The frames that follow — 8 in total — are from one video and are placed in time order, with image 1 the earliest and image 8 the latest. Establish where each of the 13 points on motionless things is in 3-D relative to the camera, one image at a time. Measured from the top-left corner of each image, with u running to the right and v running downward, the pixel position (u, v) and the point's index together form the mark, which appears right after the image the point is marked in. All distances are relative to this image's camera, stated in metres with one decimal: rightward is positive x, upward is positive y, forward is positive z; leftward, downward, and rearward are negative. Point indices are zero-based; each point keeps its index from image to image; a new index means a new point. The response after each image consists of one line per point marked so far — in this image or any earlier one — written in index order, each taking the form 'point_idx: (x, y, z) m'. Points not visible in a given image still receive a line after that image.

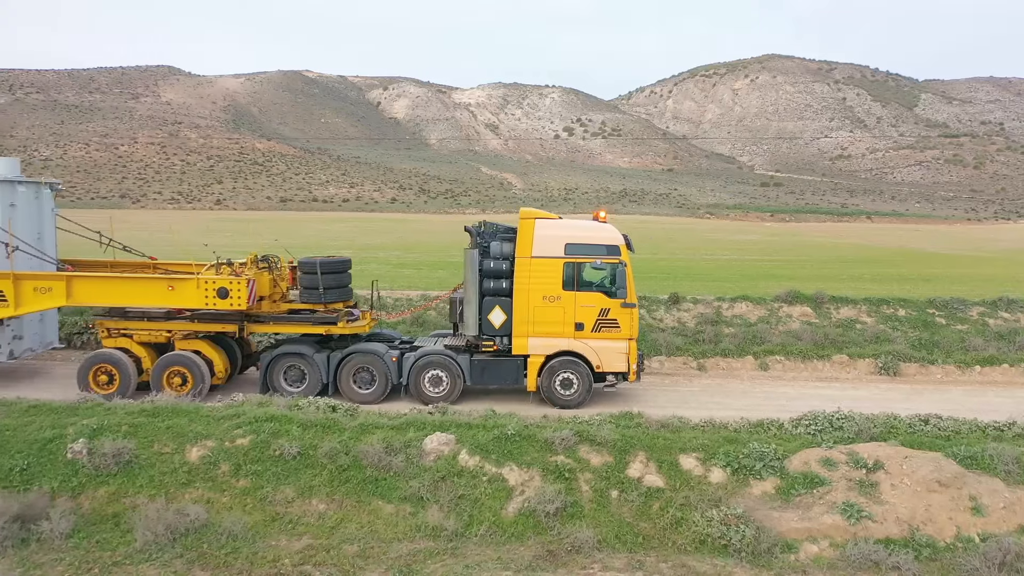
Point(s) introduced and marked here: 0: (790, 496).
0: (+2.9, -2.1, +8.3) m
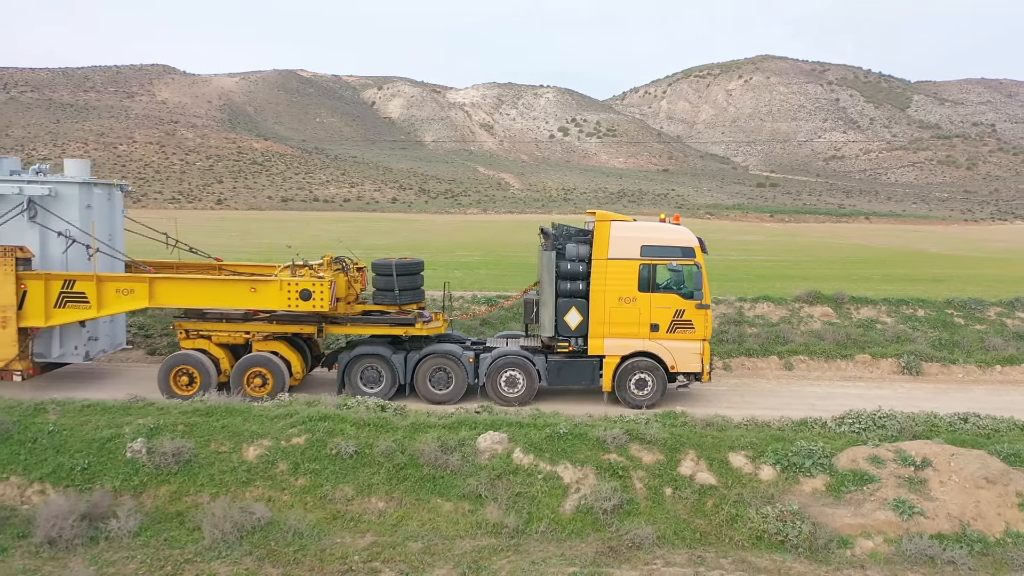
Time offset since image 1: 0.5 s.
0: (+3.4, -2.1, +8.5) m
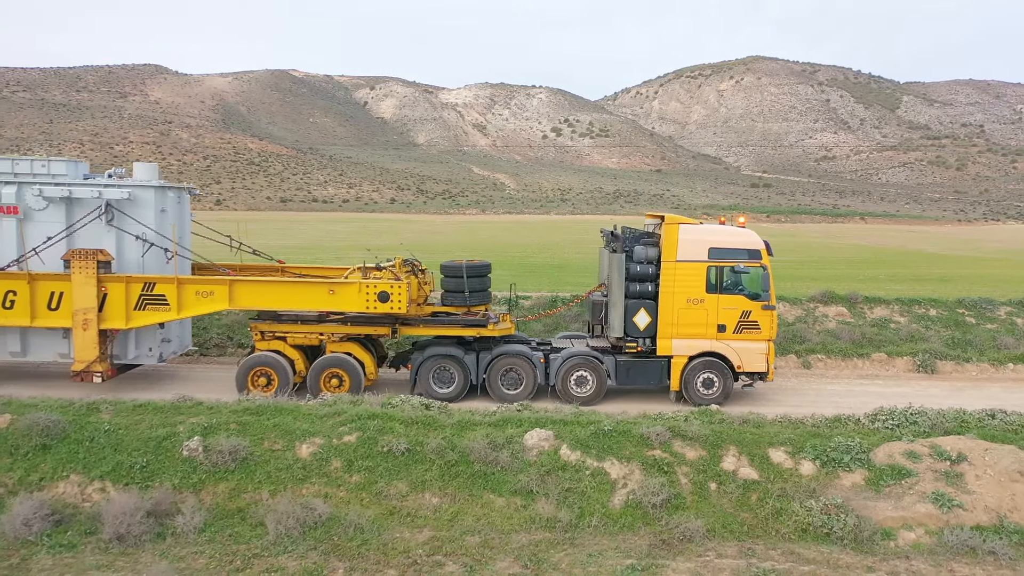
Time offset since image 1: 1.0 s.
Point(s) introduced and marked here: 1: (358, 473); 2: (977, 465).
0: (+4.0, -2.1, +8.7) m
1: (-1.7, -2.0, +8.9) m
2: (+5.1, -1.9, +8.9) m
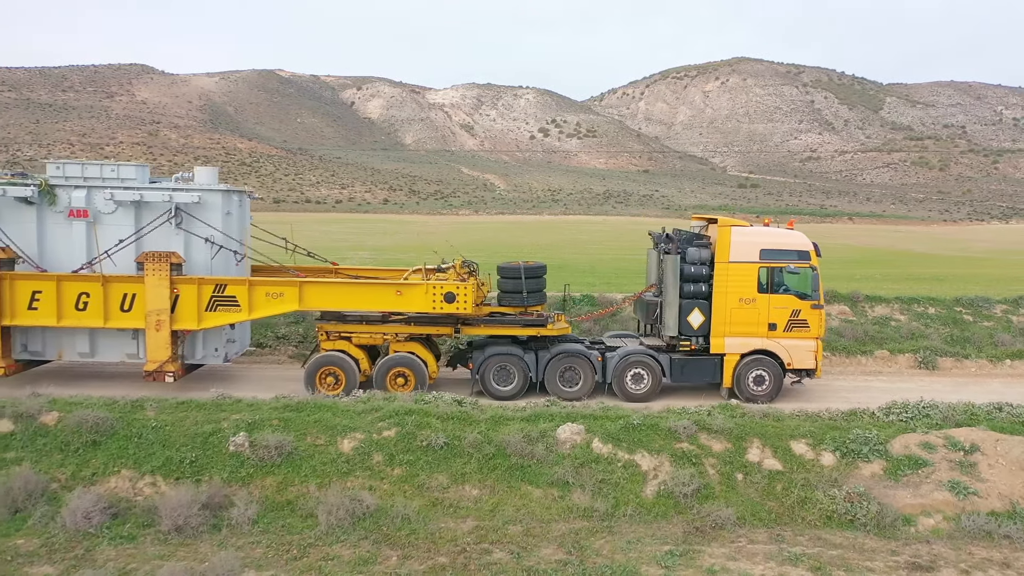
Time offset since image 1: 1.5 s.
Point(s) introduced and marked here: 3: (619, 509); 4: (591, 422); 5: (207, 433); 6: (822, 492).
0: (+4.4, -2.1, +9.2) m
1: (-1.3, -2.0, +9.2) m
2: (+5.5, -1.9, +9.3) m
3: (+1.2, -2.4, +8.8) m
4: (+1.0, -1.6, +10.0) m
5: (-3.5, -1.7, +9.4) m
6: (+3.4, -2.3, +8.9) m
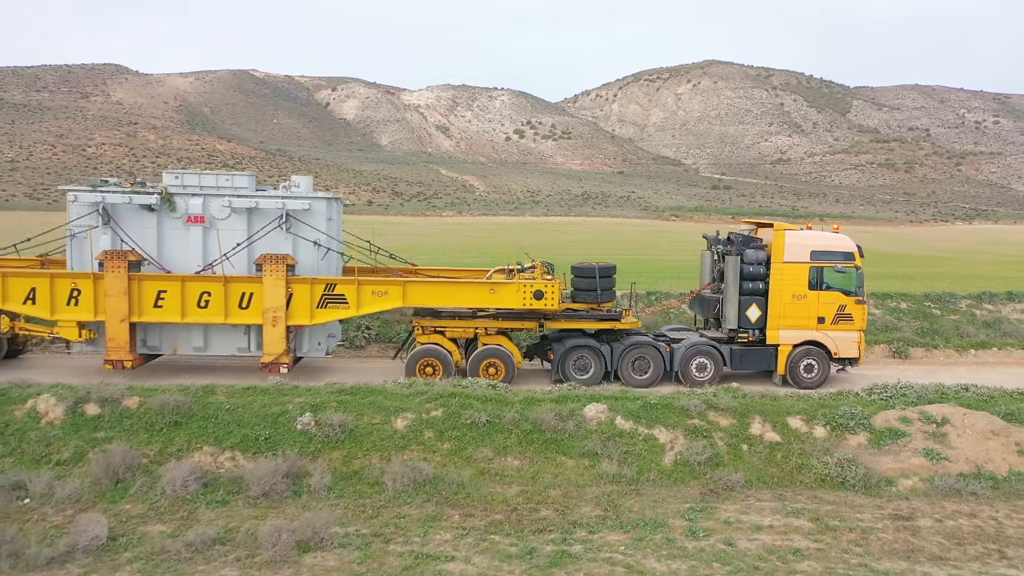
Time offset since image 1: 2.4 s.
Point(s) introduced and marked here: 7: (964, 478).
0: (+4.9, -2.1, +10.6) m
1: (-0.8, -2.0, +10.4) m
2: (+6.0, -1.9, +10.8) m
3: (+1.6, -2.3, +10.1) m
4: (+1.4, -1.6, +11.3) m
5: (-3.1, -1.6, +10.5) m
6: (+3.9, -2.2, +10.4) m
7: (+5.6, -2.4, +10.0) m
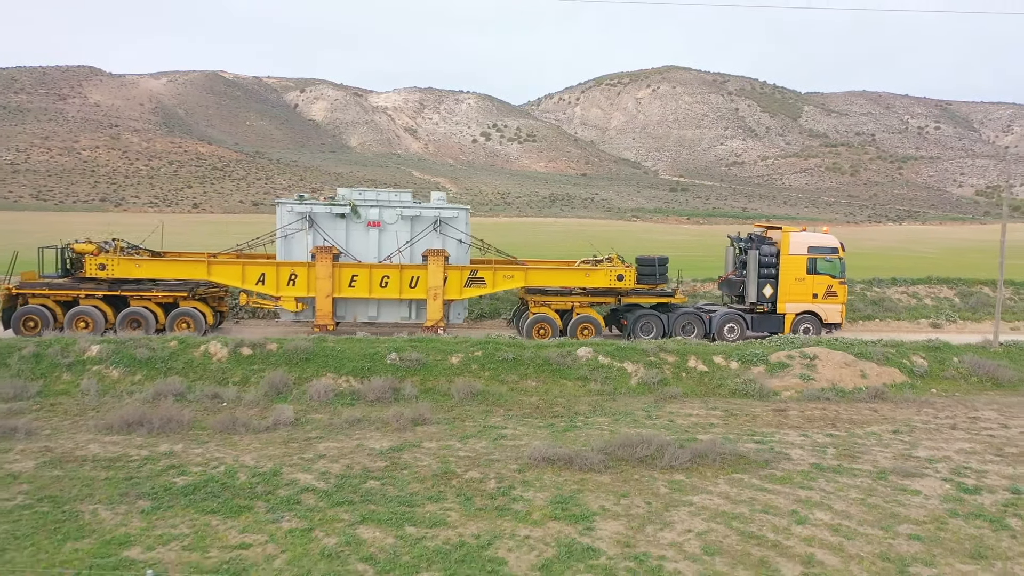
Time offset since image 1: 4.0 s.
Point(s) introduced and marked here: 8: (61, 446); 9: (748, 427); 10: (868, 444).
0: (+5.2, -1.7, +16.1) m
1: (-0.5, -1.6, +15.7) m
2: (+6.3, -1.5, +16.4) m
3: (+2.0, -2.0, +15.4) m
4: (+1.7, -1.2, +16.6) m
5: (-2.7, -1.3, +15.6) m
6: (+4.3, -1.8, +15.8) m
7: (+6.0, -2.0, +15.6) m
8: (-6.6, -2.3, +11.7) m
9: (+4.0, -2.3, +13.5) m
10: (+5.6, -2.5, +12.9) m
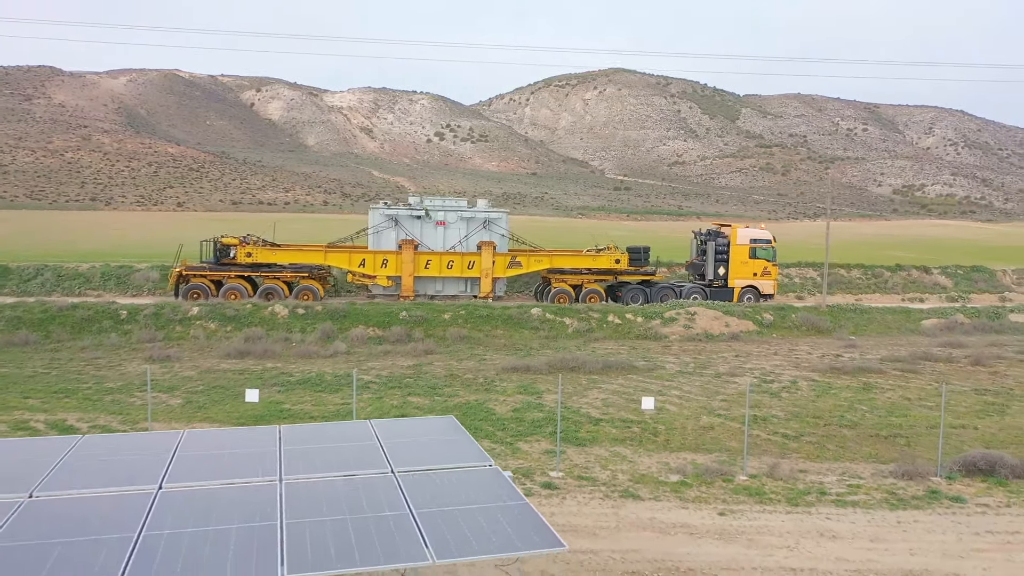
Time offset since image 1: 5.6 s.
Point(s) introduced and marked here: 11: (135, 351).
0: (+4.4, -1.0, +23.4) m
1: (-1.2, -1.0, +22.6) m
2: (+5.5, -0.8, +23.7) m
3: (+1.3, -1.3, +22.6) m
4: (+0.9, -0.6, +23.7) m
5: (-3.4, -0.7, +22.5) m
6: (+3.5, -1.2, +23.0) m
7: (+5.3, -1.3, +22.9) m
8: (-7.0, -1.7, +18.4) m
9: (+3.4, -1.7, +20.8) m
10: (+5.1, -1.8, +20.2) m
11: (-9.0, -1.5, +19.3) m
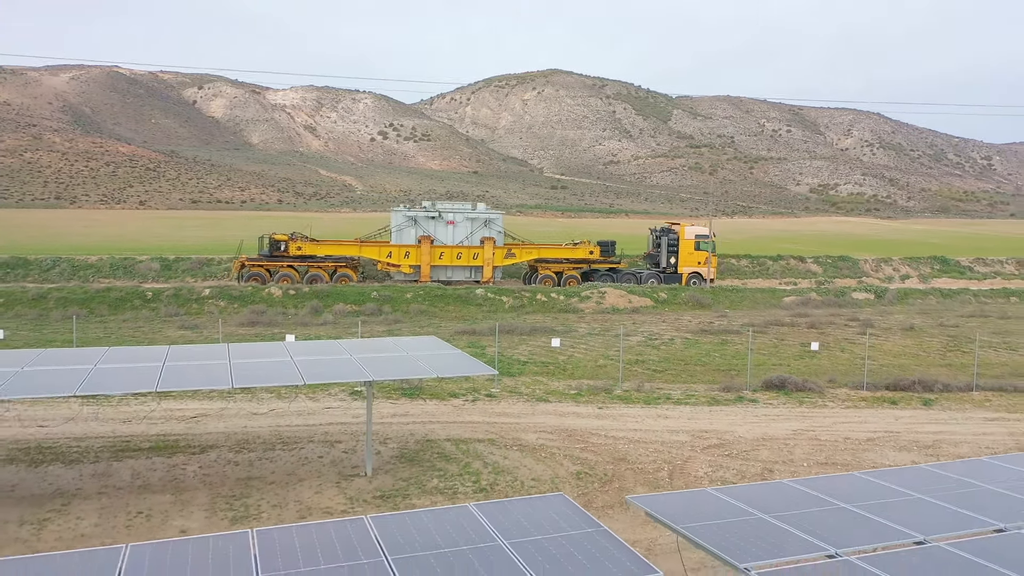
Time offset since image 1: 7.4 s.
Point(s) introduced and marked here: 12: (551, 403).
0: (+2.6, -0.5, +29.7) m
1: (-3.0, -0.5, +28.5) m
2: (+3.6, -0.2, +30.1) m
3: (-0.5, -0.8, +28.7) m
4: (-1.0, 0.0, +29.8) m
5: (-5.2, -0.2, +28.2) m
6: (+1.7, -0.6, +29.3) m
7: (+3.4, -0.7, +29.3) m
8: (-8.5, -1.3, +23.9) m
9: (+1.7, -1.1, +27.0) m
10: (+3.4, -1.3, +26.6) m
11: (-10.6, -1.0, +24.7) m
12: (+0.8, -2.5, +17.3) m
